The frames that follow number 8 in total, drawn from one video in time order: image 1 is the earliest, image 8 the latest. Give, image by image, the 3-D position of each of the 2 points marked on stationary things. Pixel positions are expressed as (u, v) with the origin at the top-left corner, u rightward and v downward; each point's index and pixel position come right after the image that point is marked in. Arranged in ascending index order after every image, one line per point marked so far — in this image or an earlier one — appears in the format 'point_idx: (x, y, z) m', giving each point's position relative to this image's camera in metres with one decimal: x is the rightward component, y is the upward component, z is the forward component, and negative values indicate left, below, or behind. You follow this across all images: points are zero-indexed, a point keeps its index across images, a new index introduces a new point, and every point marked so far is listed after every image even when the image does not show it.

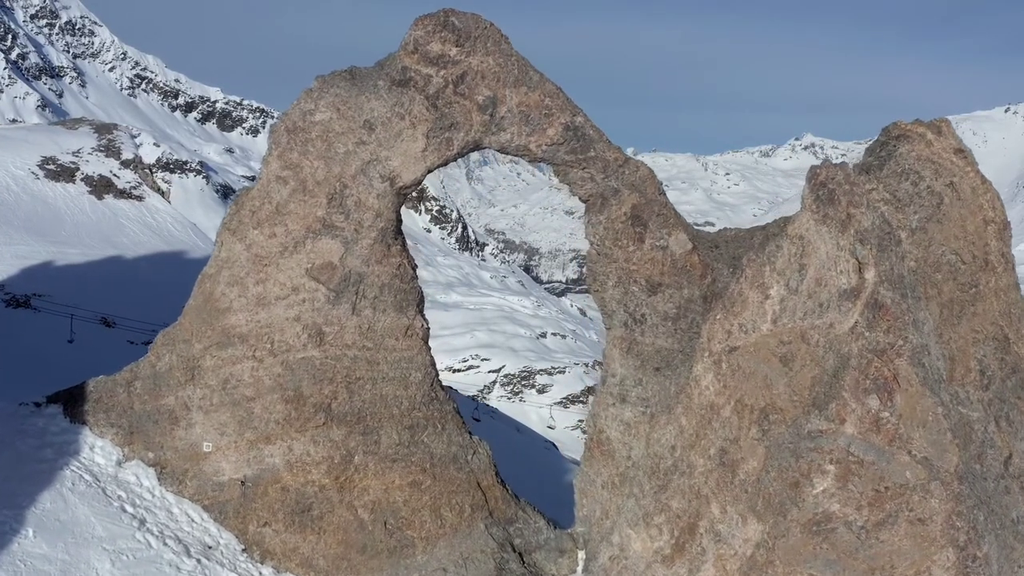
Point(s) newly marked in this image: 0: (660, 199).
0: (+2.6, +1.6, +16.6) m
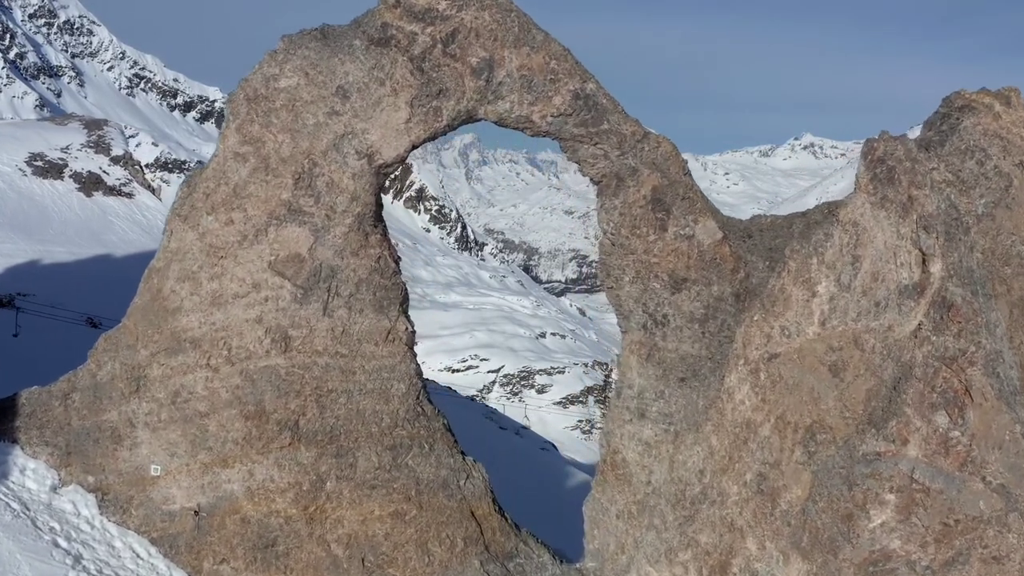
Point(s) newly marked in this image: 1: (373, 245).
0: (+2.6, +1.6, +14.1) m
1: (-2.0, +0.6, +14.0) m
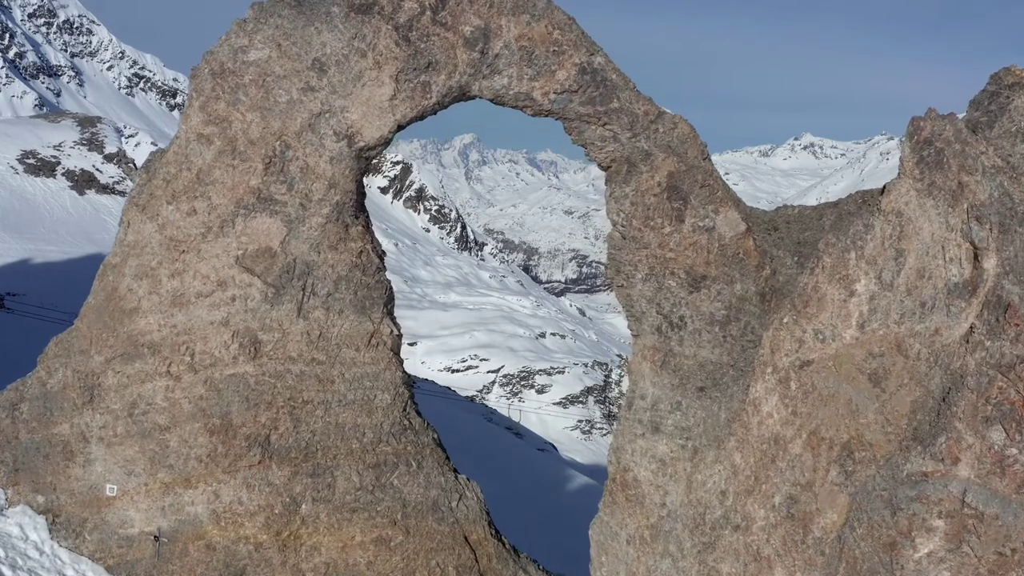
0: (+2.5, +1.6, +12.6) m
1: (-2.1, +0.7, +12.5) m
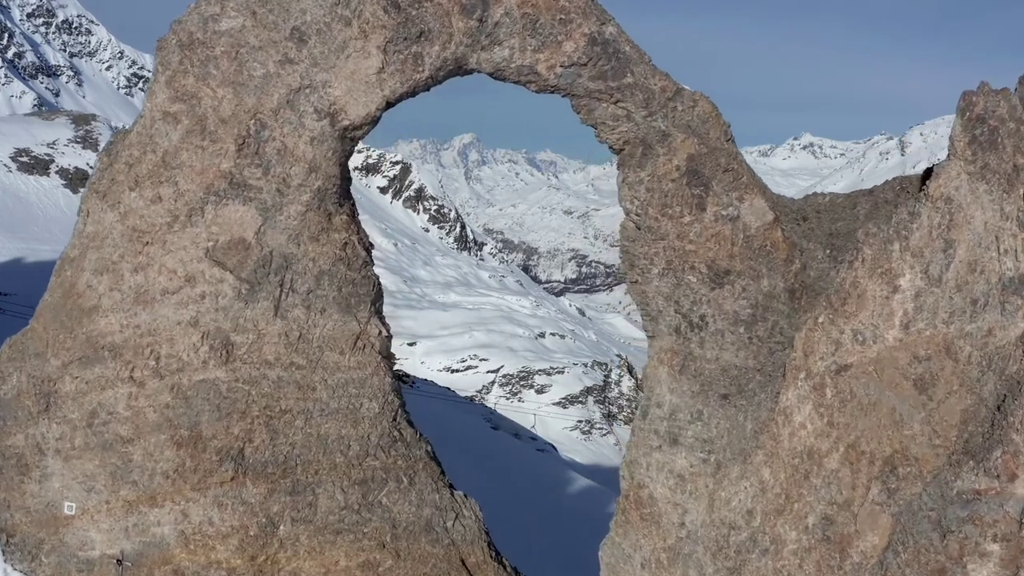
0: (+2.6, +1.7, +11.3) m
1: (-2.0, +0.7, +11.2) m
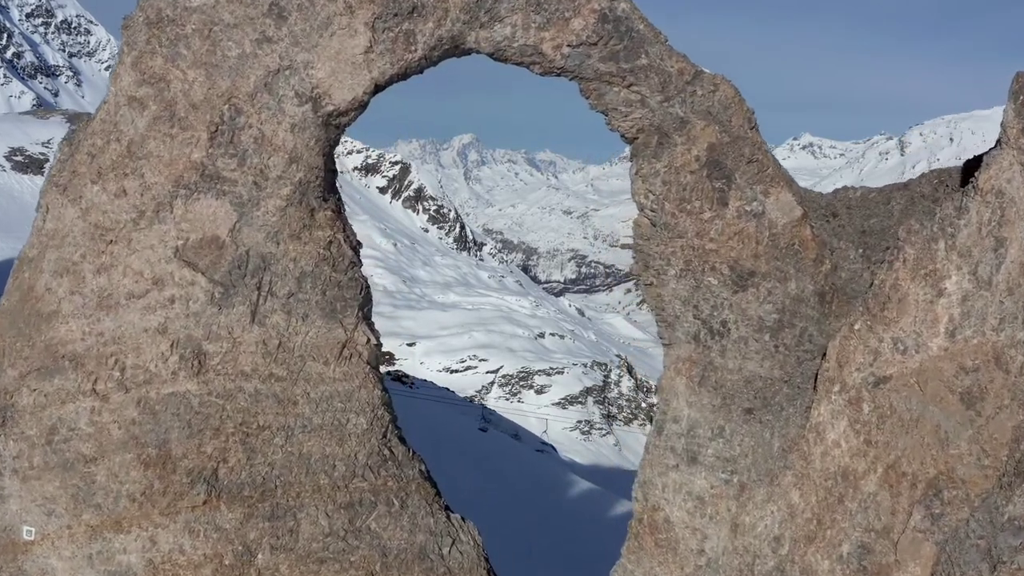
0: (+2.6, +1.6, +10.3) m
1: (-2.0, +0.7, +10.1) m
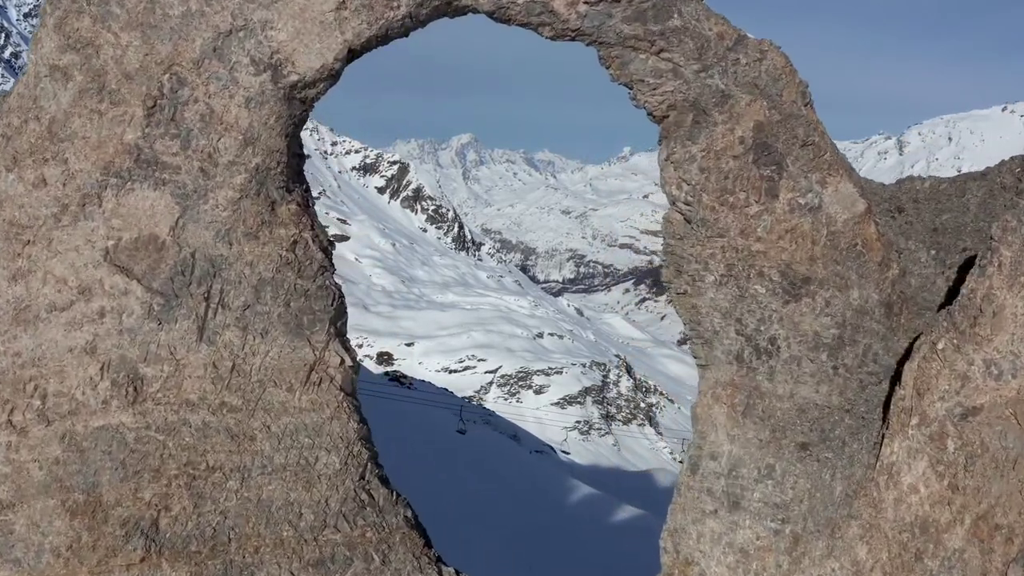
0: (+2.6, +1.6, +8.5) m
1: (-2.0, +0.6, +8.4) m
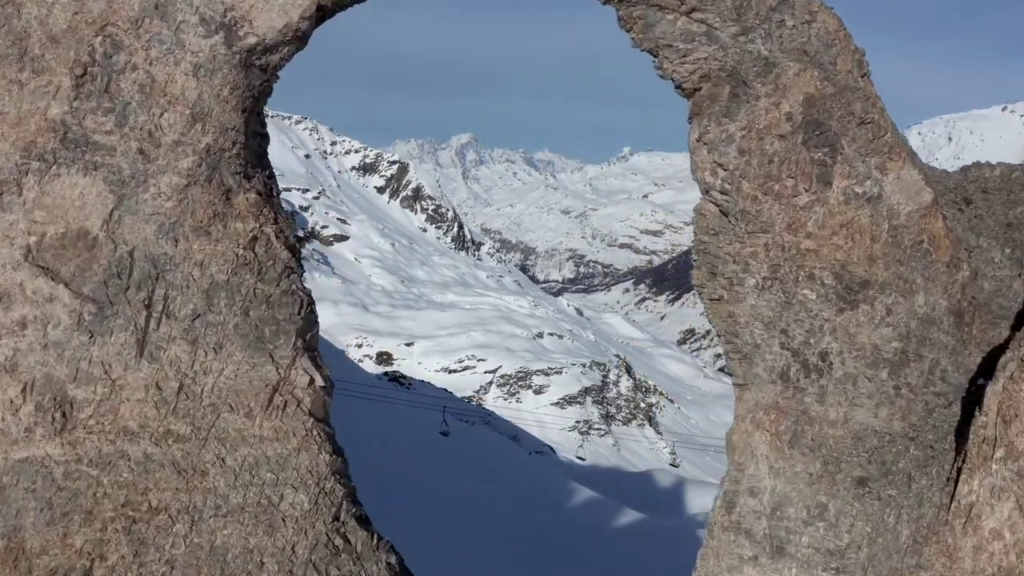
0: (+2.6, +1.5, +7.1) m
1: (-2.0, +0.5, +7.0) m
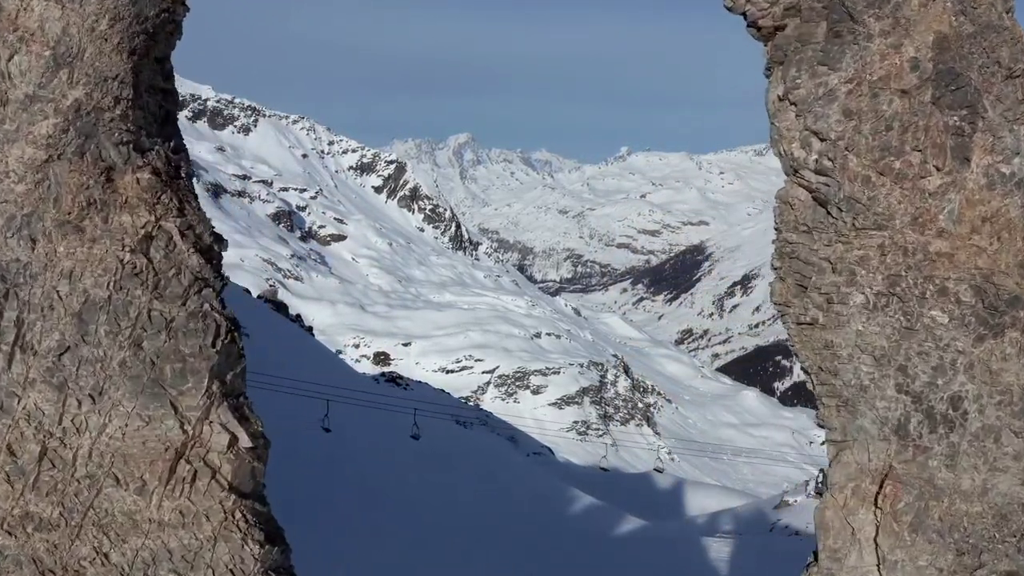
0: (+2.7, +1.4, +5.1) m
1: (-1.9, +0.4, +5.0) m
